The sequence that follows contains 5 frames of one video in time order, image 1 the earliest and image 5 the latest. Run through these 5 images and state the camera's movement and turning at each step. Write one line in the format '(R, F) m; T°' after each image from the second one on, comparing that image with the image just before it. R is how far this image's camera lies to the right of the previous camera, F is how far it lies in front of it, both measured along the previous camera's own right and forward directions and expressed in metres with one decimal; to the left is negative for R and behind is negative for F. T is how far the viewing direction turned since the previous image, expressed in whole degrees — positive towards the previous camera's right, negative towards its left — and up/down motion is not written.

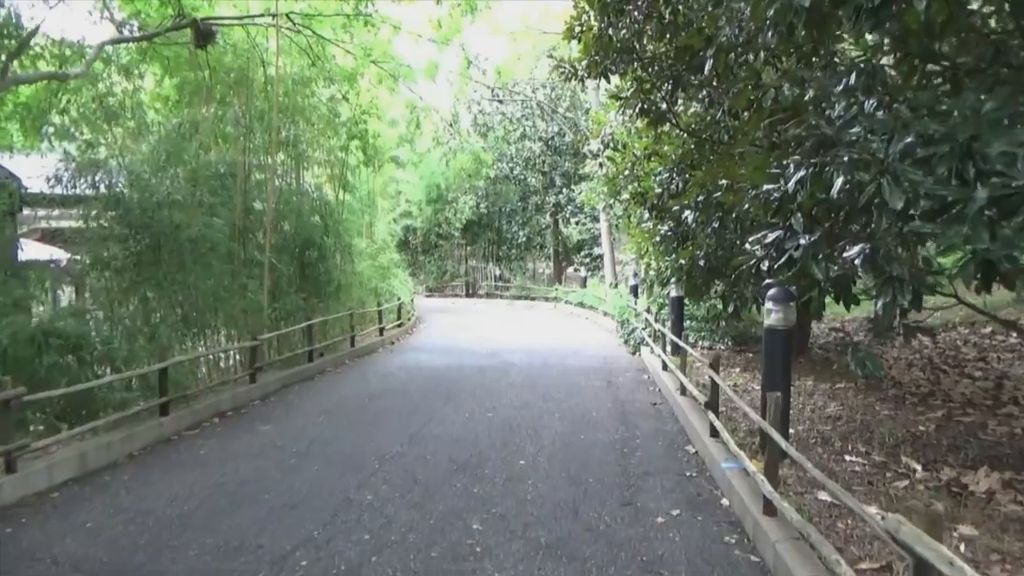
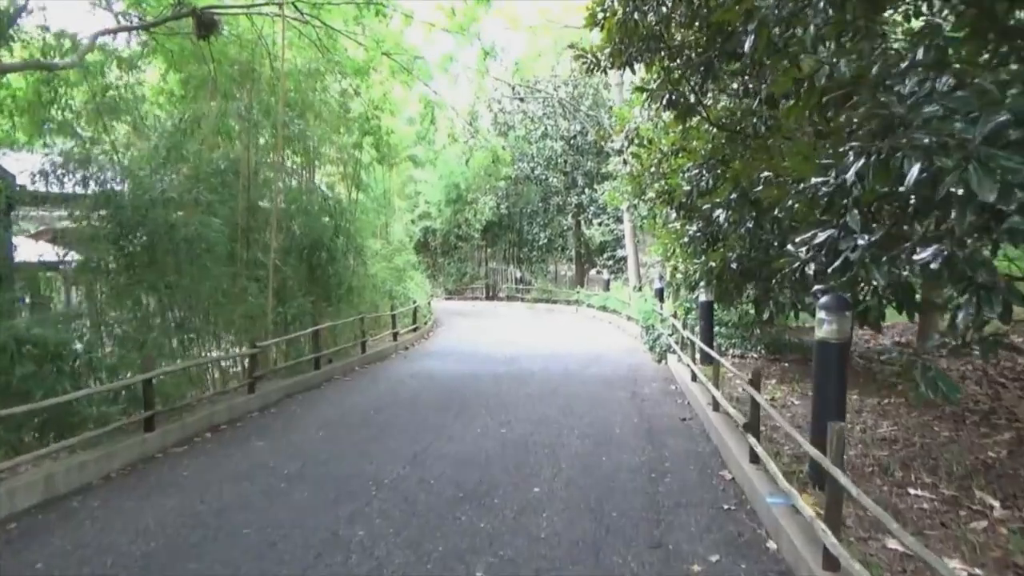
(+0.1, +0.6) m; -2°
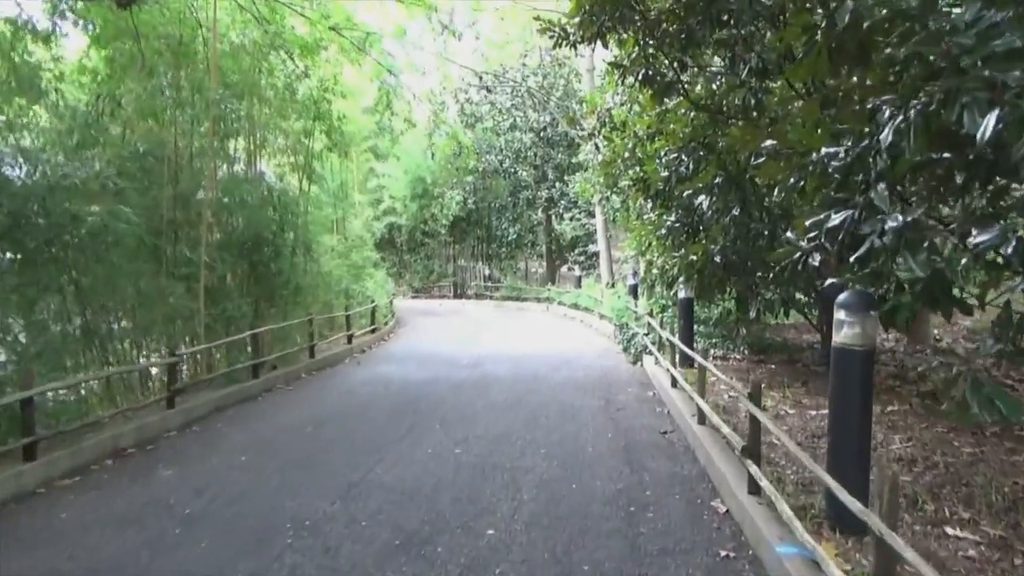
(+0.1, +0.9) m; +2°
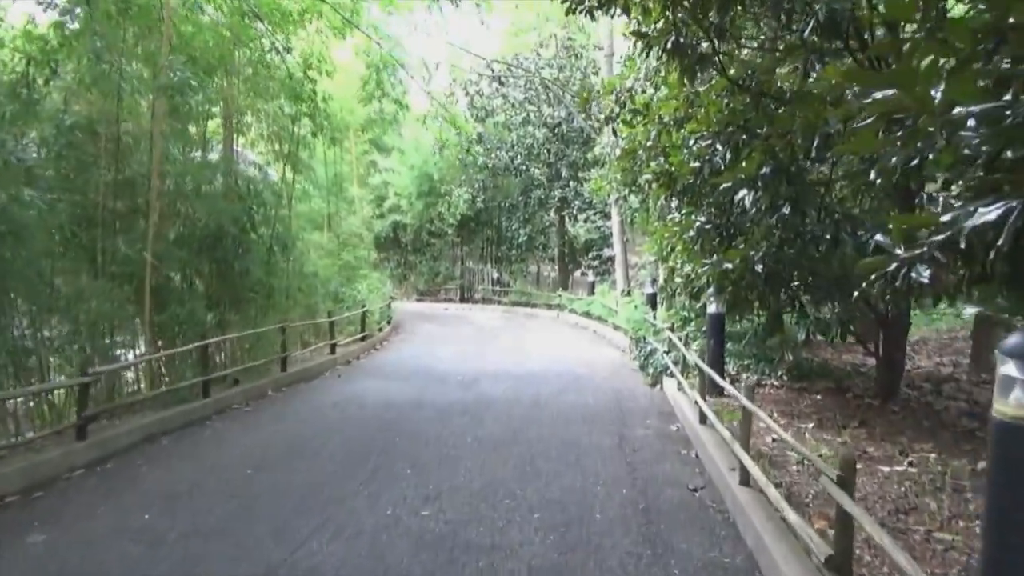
(+0.1, +1.3) m; -1°
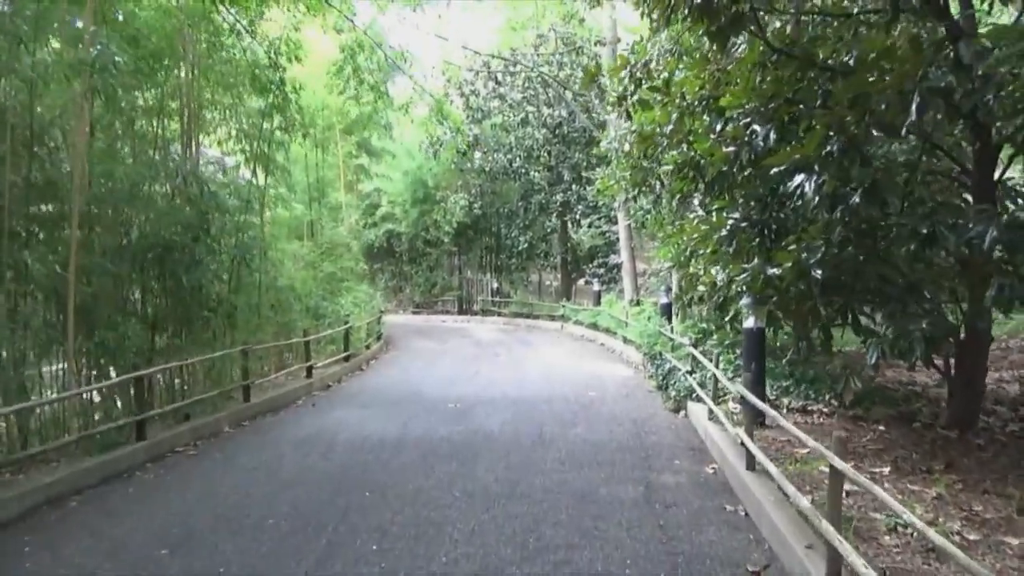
(0.0, +1.2) m; 0°
